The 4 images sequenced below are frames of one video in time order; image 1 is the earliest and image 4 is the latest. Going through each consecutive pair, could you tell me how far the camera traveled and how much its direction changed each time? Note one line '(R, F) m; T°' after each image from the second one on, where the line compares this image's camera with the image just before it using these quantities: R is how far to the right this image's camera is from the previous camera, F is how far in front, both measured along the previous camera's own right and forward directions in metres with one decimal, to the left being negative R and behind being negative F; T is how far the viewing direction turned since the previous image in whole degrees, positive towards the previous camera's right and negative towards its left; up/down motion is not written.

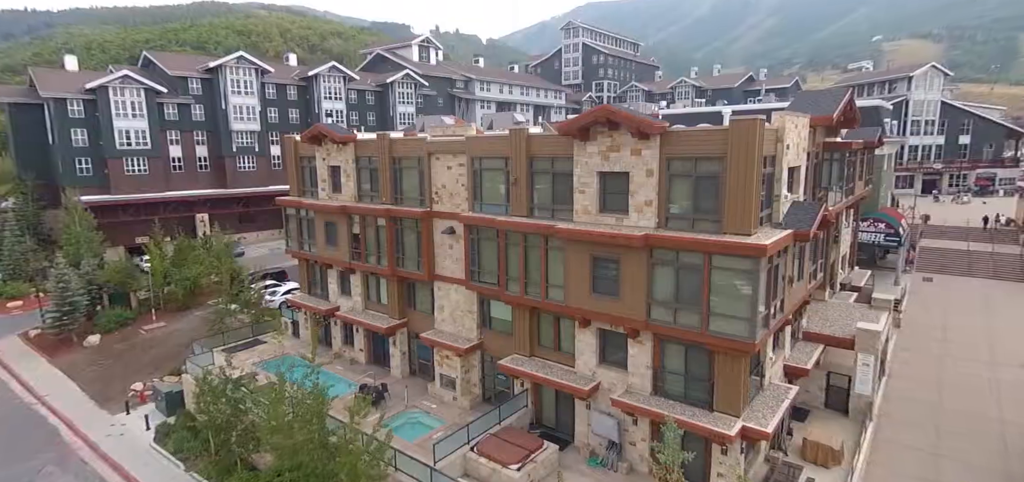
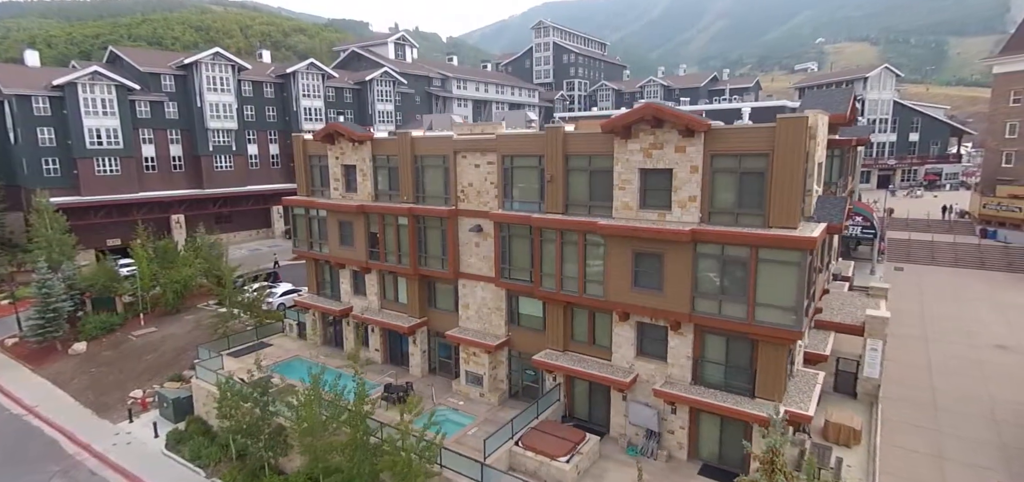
(-3.0, -0.2) m; +5°
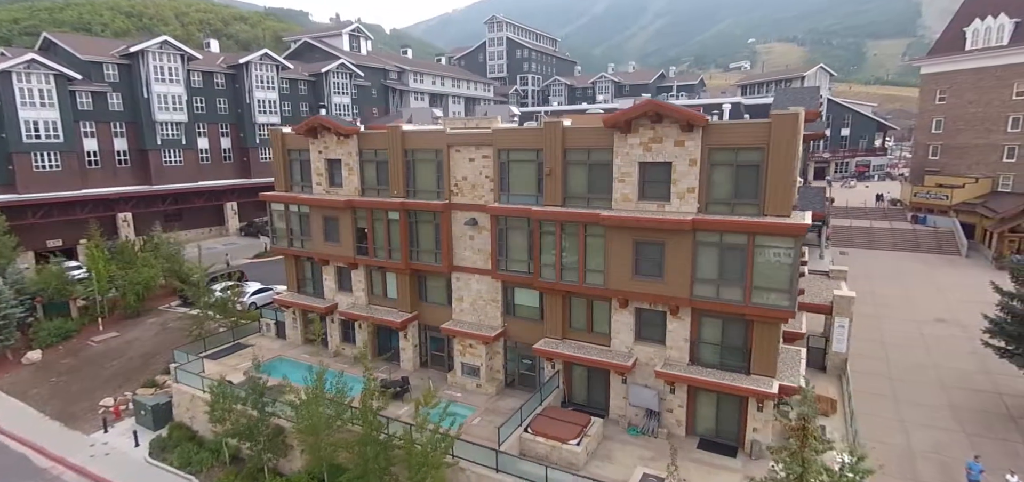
(-2.2, -0.3) m; +6°
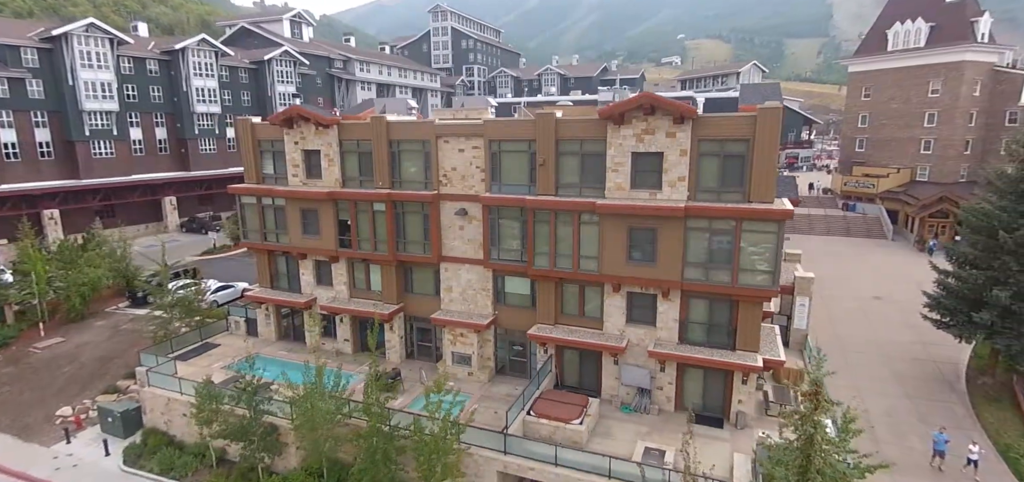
(-2.4, -0.3) m; +7°
